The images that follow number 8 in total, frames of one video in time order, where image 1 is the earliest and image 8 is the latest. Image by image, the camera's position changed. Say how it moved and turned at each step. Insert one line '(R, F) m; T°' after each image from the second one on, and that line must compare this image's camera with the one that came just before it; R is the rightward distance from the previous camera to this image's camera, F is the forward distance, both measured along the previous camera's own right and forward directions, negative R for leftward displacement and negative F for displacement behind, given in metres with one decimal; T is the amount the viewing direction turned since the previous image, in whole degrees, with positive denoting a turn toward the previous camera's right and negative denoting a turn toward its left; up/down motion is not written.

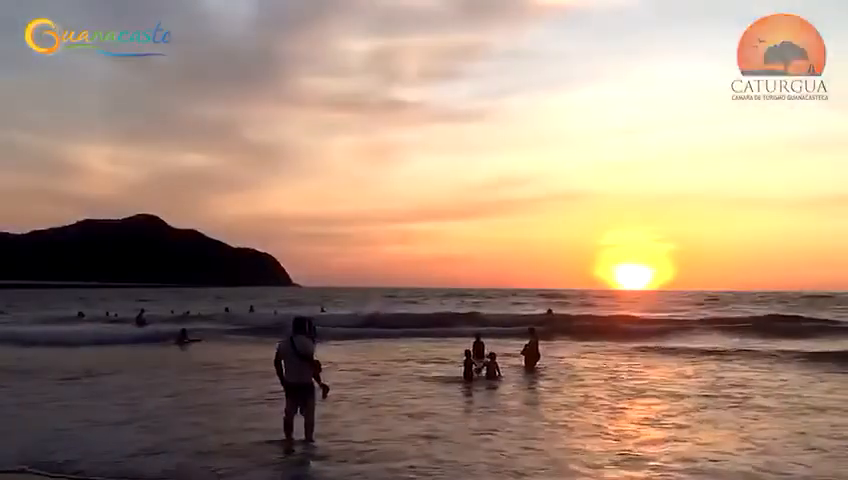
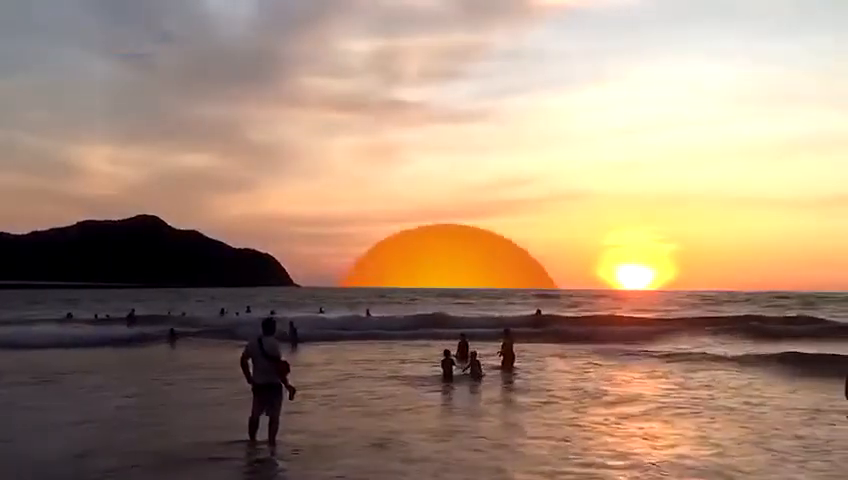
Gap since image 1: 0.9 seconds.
(+0.5, -0.2) m; 0°
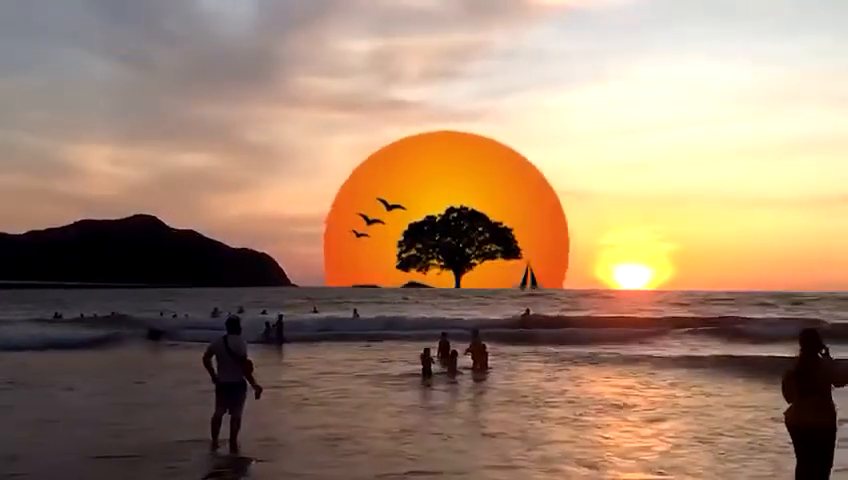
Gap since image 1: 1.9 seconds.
(+0.5, -0.3) m; 0°
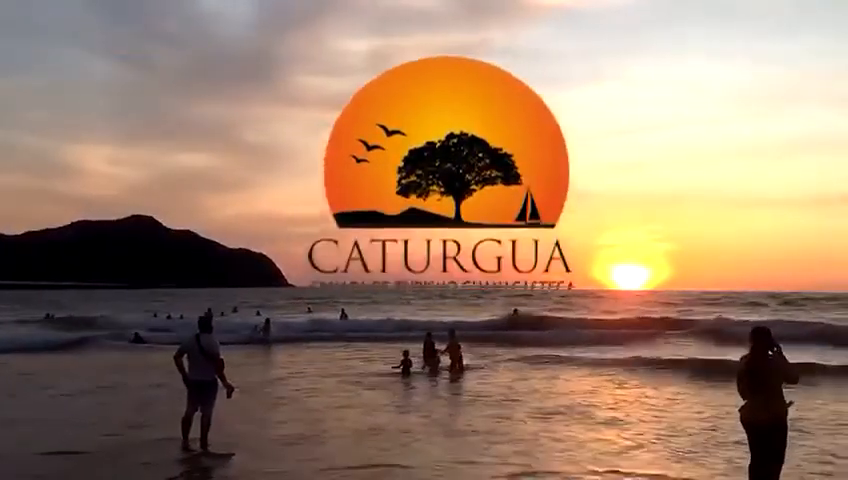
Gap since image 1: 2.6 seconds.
(+0.4, -0.2) m; 0°
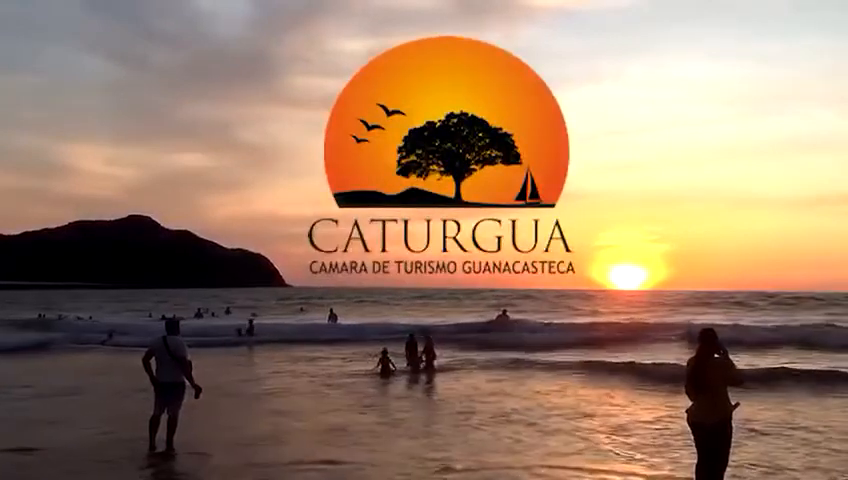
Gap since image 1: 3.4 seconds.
(+0.5, -0.2) m; 0°
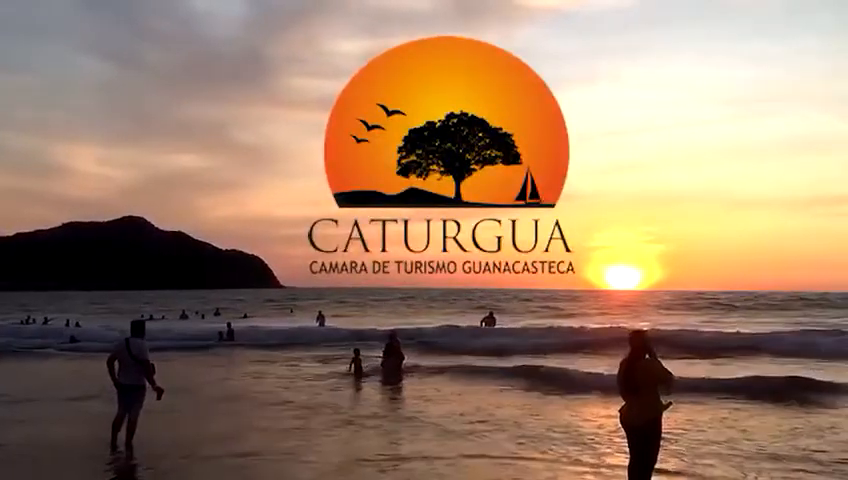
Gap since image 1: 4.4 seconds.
(+0.6, -0.4) m; 0°
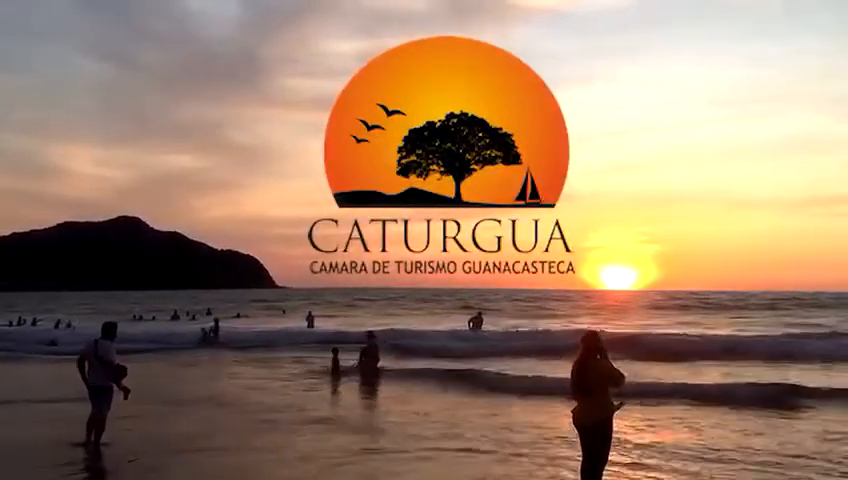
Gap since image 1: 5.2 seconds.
(+0.5, -0.2) m; 0°
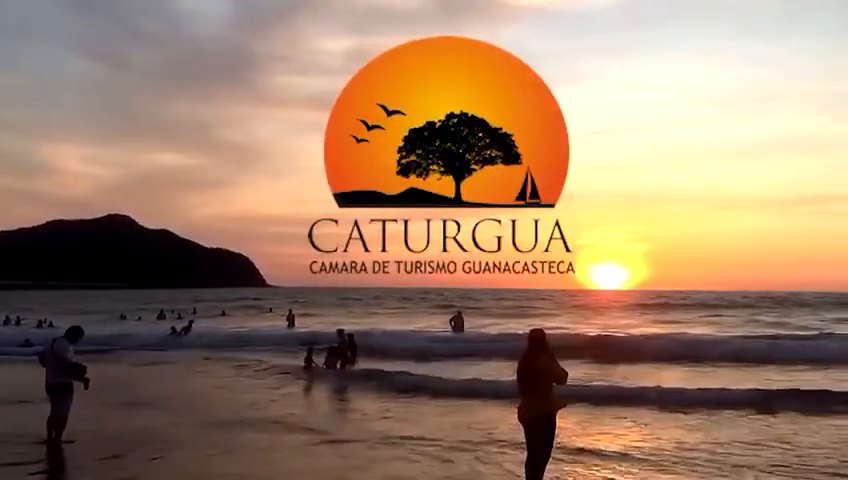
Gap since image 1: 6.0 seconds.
(+0.5, -0.3) m; +1°
